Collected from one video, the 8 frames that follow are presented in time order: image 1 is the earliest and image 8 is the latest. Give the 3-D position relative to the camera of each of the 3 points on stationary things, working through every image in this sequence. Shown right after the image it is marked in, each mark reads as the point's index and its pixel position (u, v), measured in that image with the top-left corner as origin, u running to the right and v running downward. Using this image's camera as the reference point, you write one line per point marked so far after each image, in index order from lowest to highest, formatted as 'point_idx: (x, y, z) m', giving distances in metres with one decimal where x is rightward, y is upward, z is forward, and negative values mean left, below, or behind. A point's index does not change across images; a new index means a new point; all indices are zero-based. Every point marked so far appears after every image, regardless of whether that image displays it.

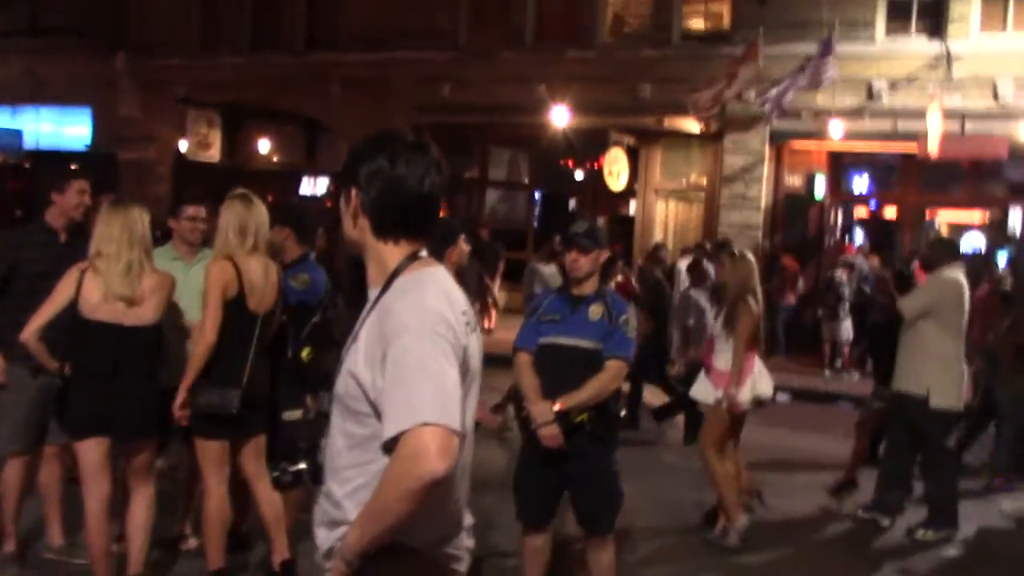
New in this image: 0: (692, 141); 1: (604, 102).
0: (+3.1, +2.7, +19.5) m
1: (+1.7, +3.4, +19.8) m
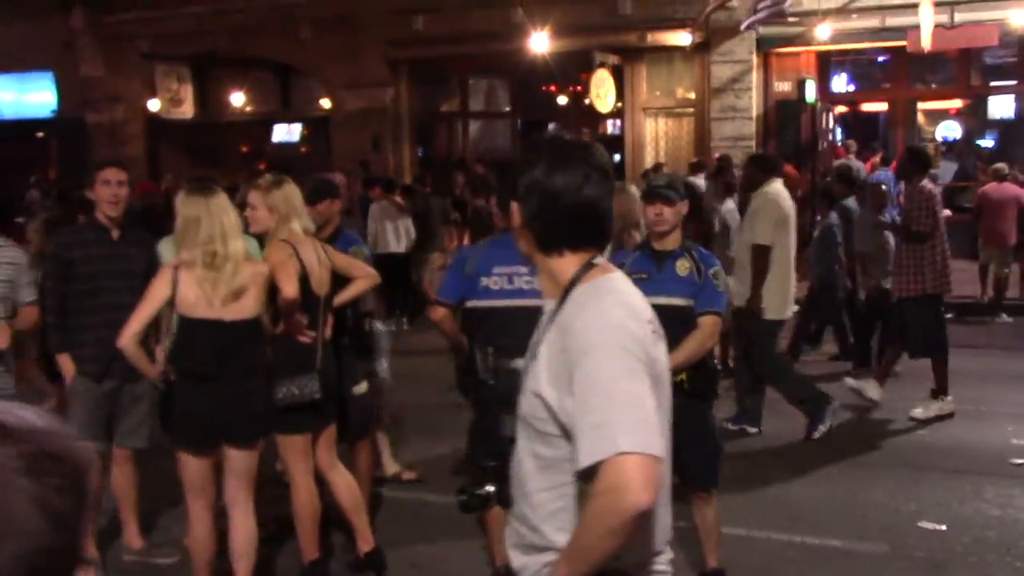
0: (+2.8, +4.2, +19.2) m
1: (+1.3, +4.8, +19.3) m
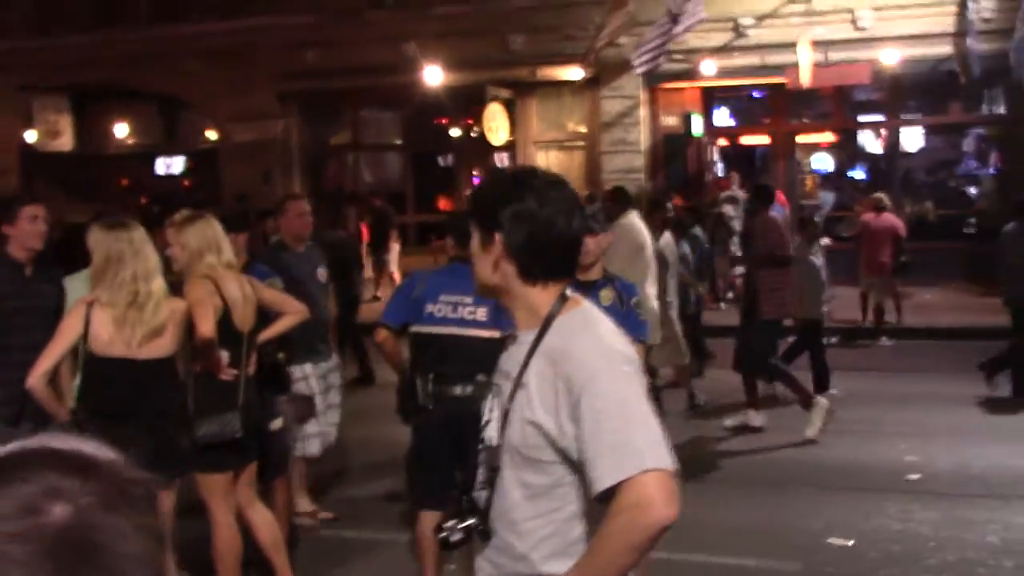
0: (+0.9, +3.6, +19.5) m
1: (-0.7, +4.2, +19.5) m
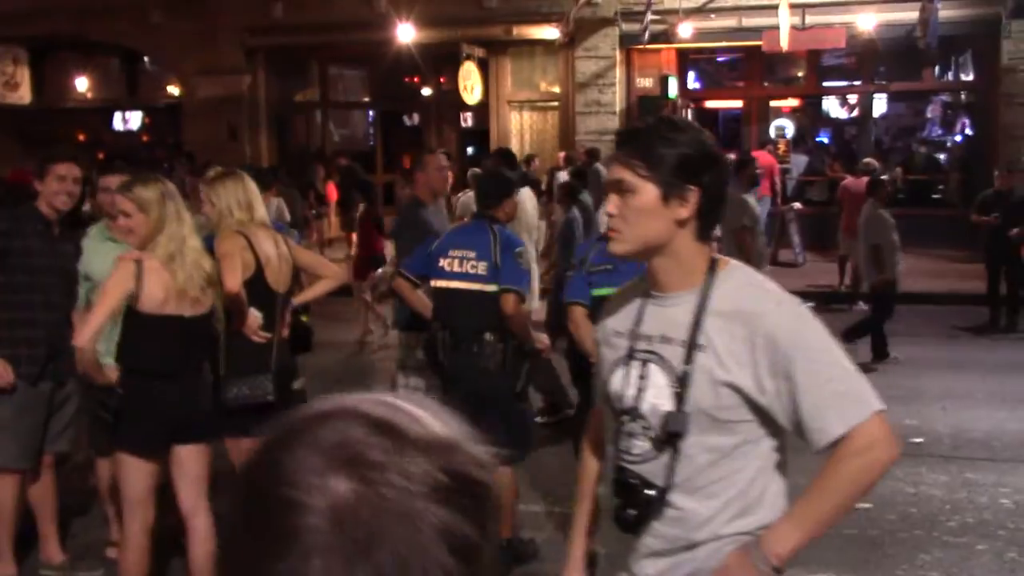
0: (+0.4, +4.3, +19.3) m
1: (-1.1, +4.9, +19.2) m
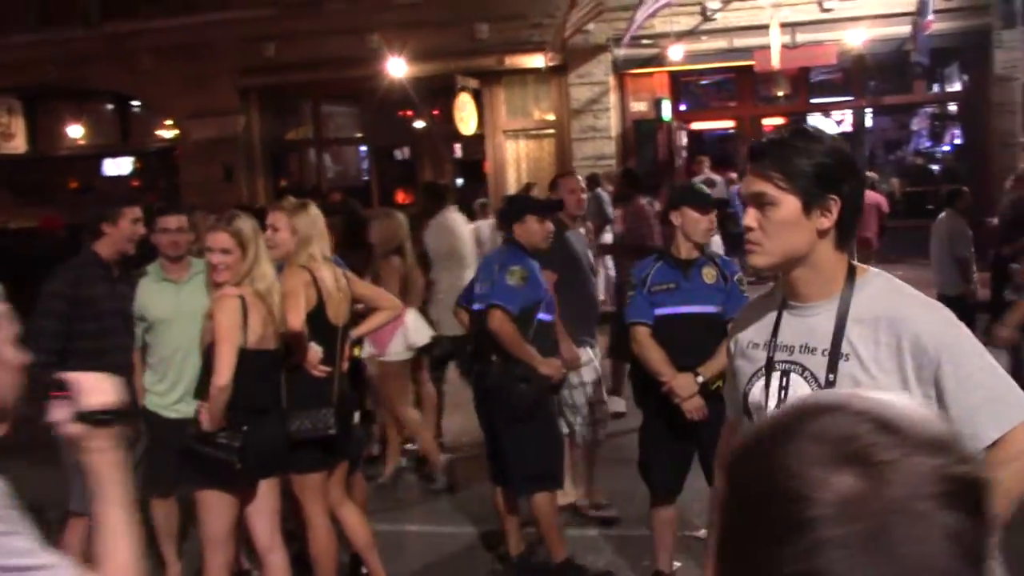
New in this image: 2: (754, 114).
0: (+0.3, +3.8, +19.5) m
1: (-1.3, +4.4, +19.4) m
2: (+4.4, +3.2, +19.6) m
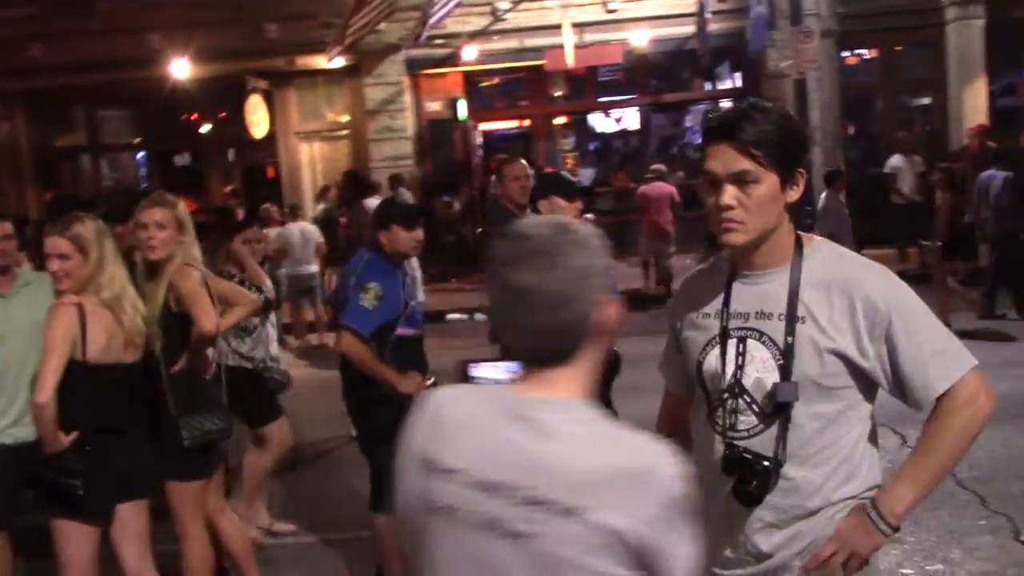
0: (-3.4, +3.8, +19.1) m
1: (-4.9, +4.2, +18.7) m
2: (+0.7, +3.3, +20.1) m
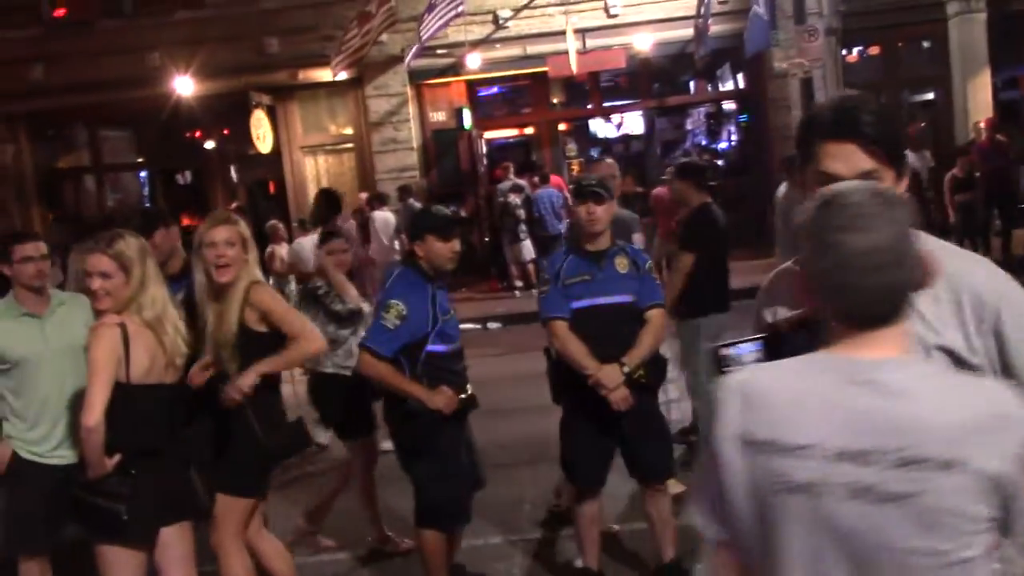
0: (-3.3, +3.5, +19.0) m
1: (-4.9, +3.9, +18.6) m
2: (+0.7, +3.1, +20.0) m
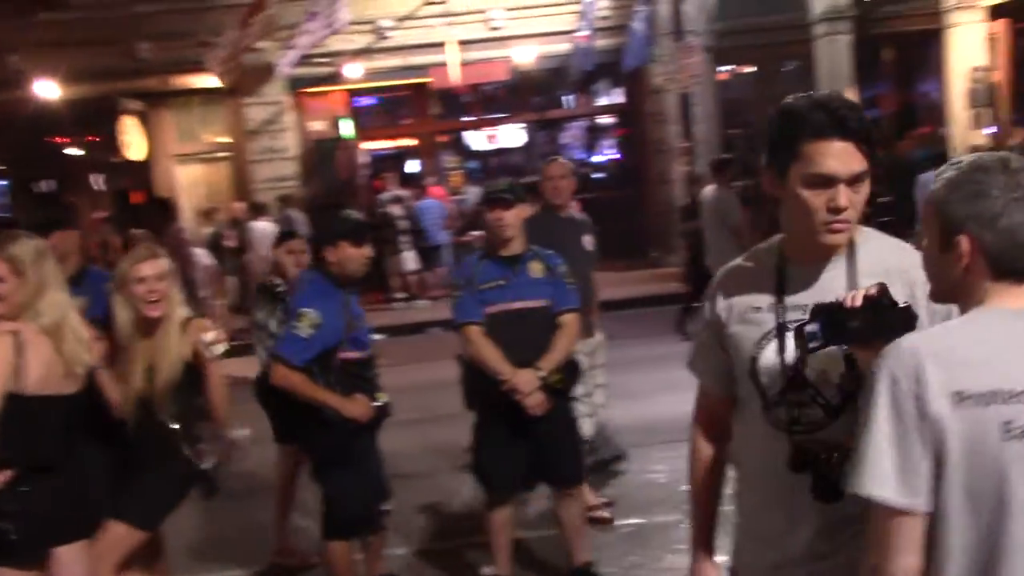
0: (-5.4, +3.3, +18.5) m
1: (-6.9, +3.7, +17.9) m
2: (-1.5, +2.9, +20.0) m
